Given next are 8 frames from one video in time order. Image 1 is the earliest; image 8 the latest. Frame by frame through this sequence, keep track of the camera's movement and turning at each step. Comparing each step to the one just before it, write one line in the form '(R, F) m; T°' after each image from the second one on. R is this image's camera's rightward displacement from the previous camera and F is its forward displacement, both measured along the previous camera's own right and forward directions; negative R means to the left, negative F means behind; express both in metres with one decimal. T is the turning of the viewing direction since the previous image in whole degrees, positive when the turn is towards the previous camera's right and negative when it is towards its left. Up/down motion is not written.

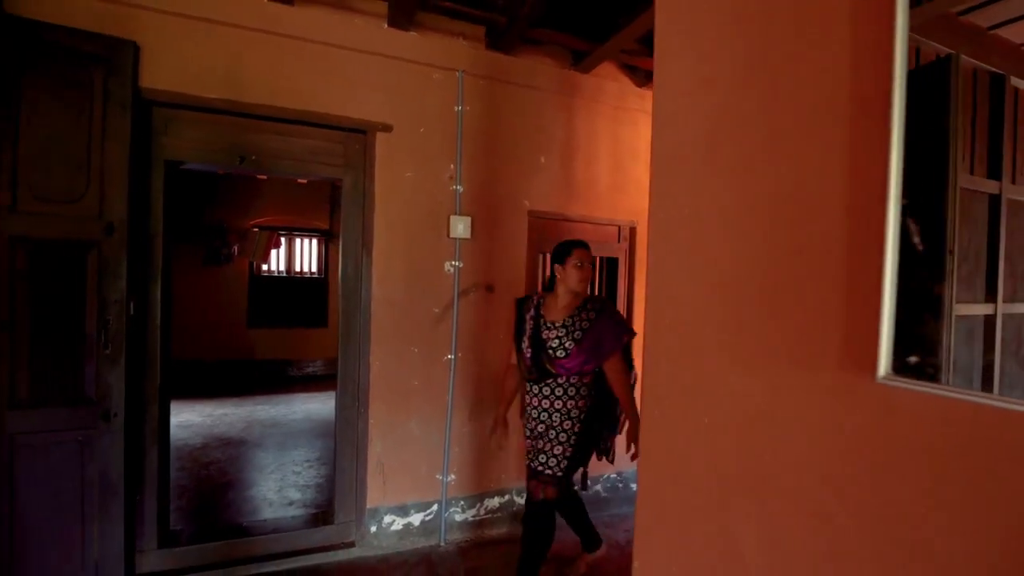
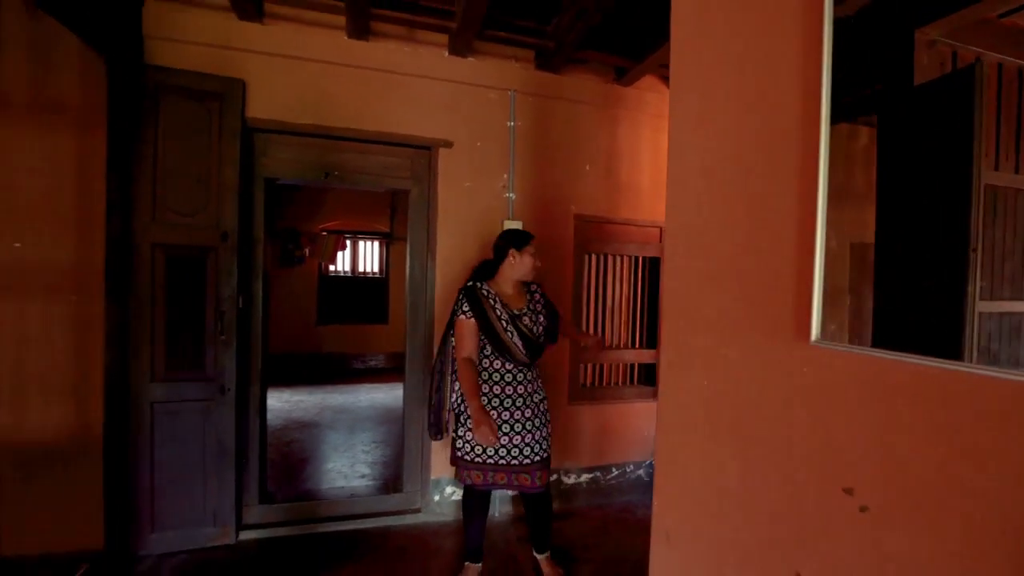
(0.0, -0.3) m; -6°
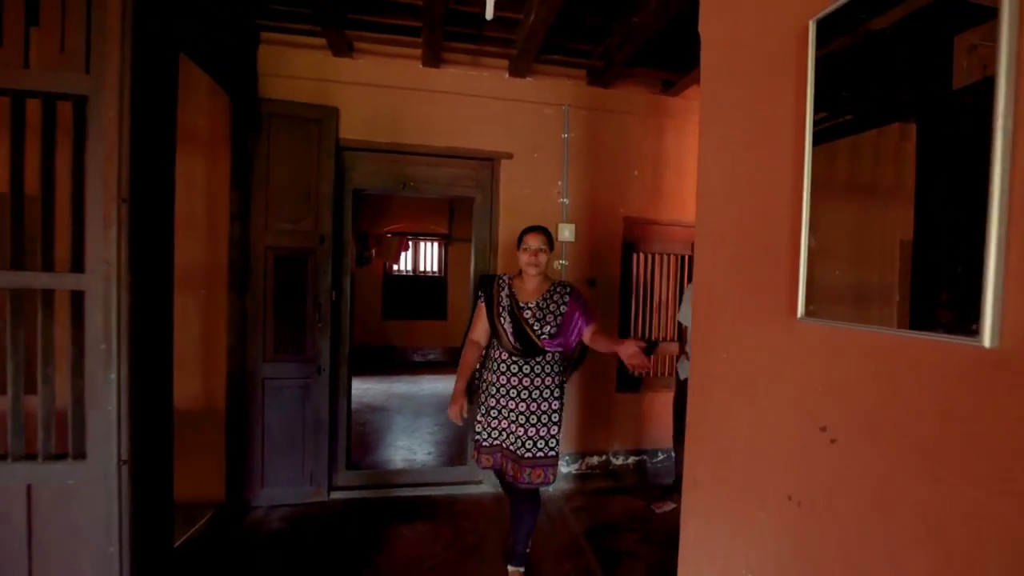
(0.0, -0.3) m; -6°
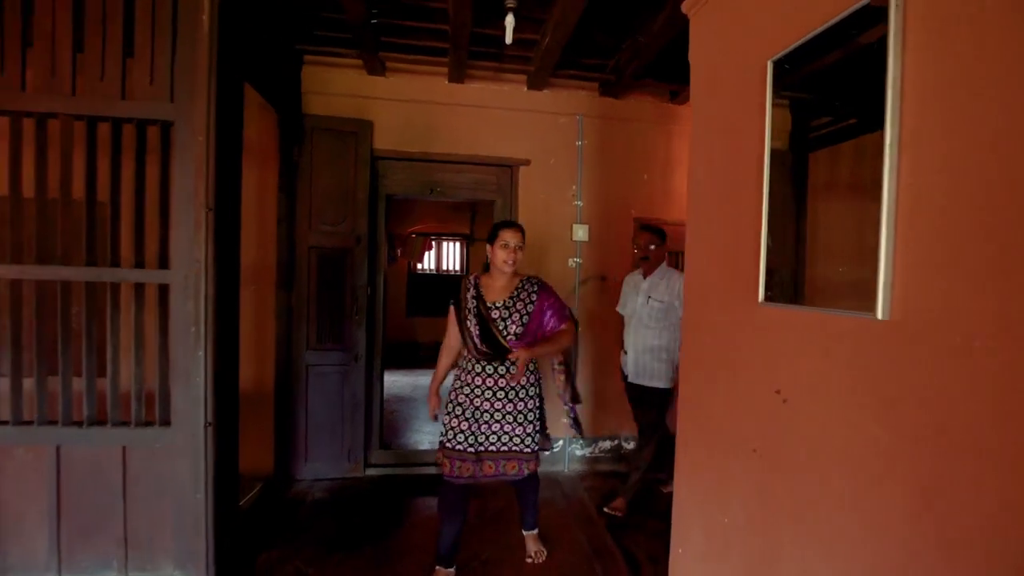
(0.0, -0.3) m; -2°
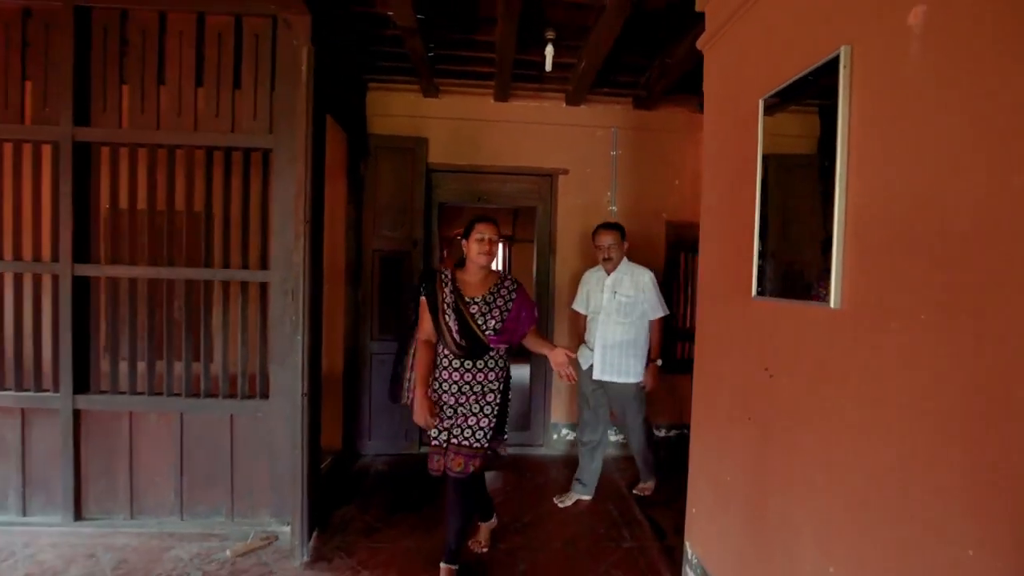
(0.0, -0.3) m; -5°
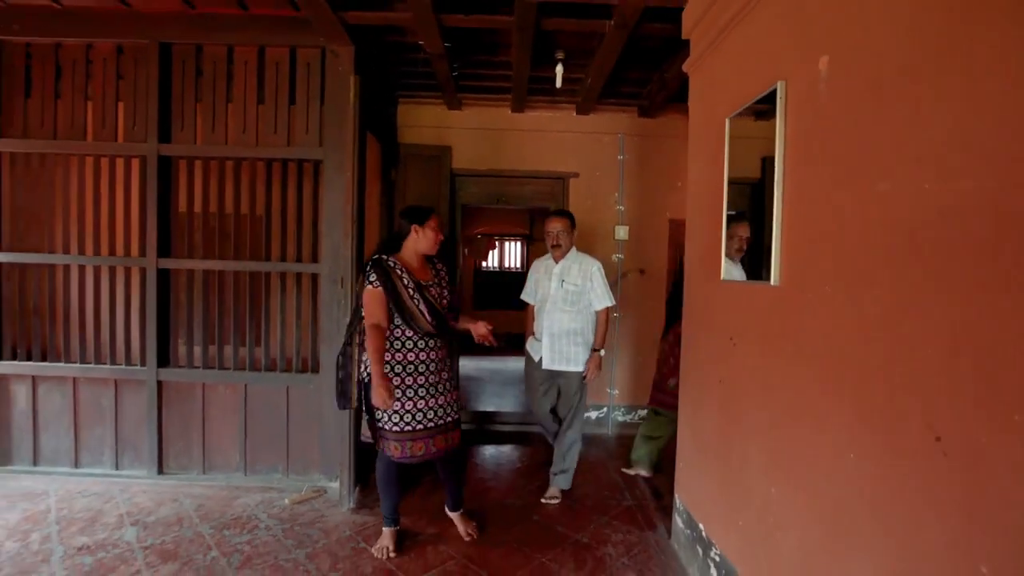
(0.0, -0.4) m; -2°
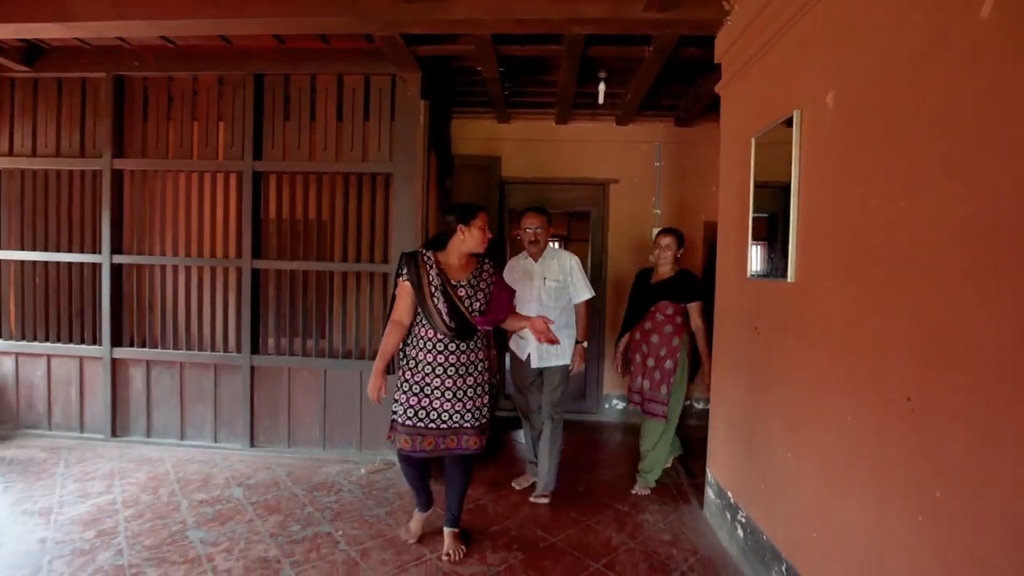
(-0.1, -0.3) m; -4°
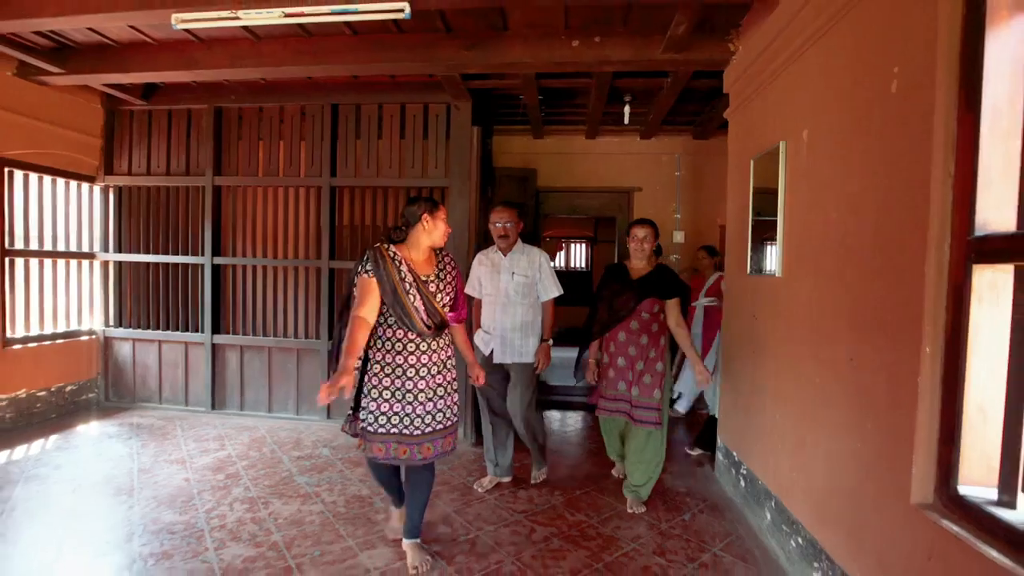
(-0.1, -0.5) m; -3°
